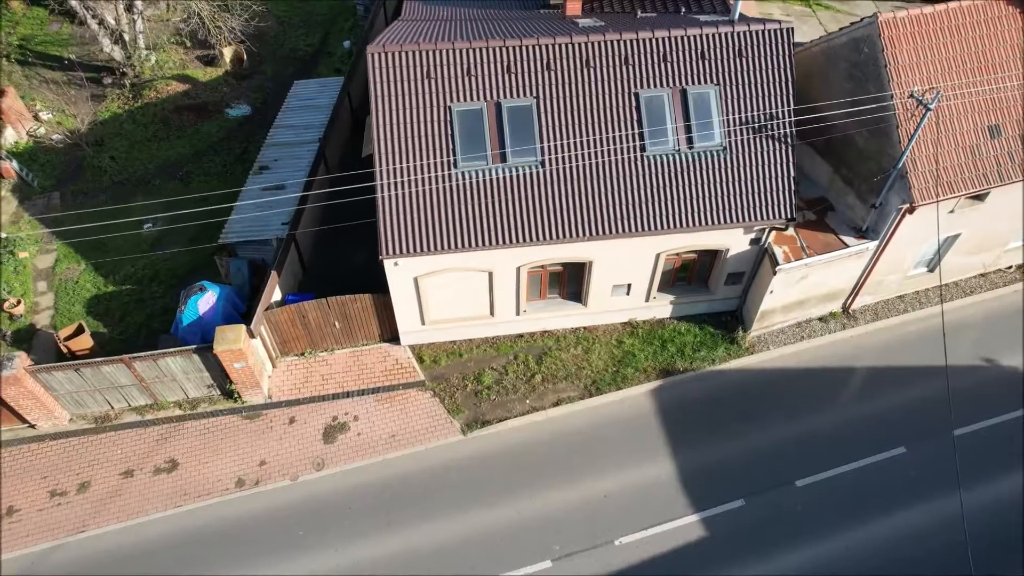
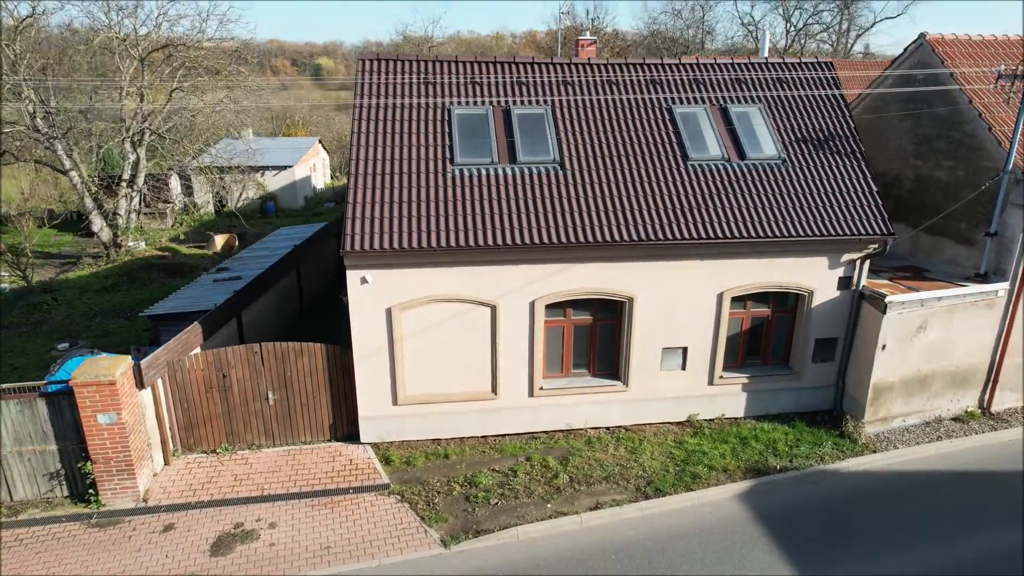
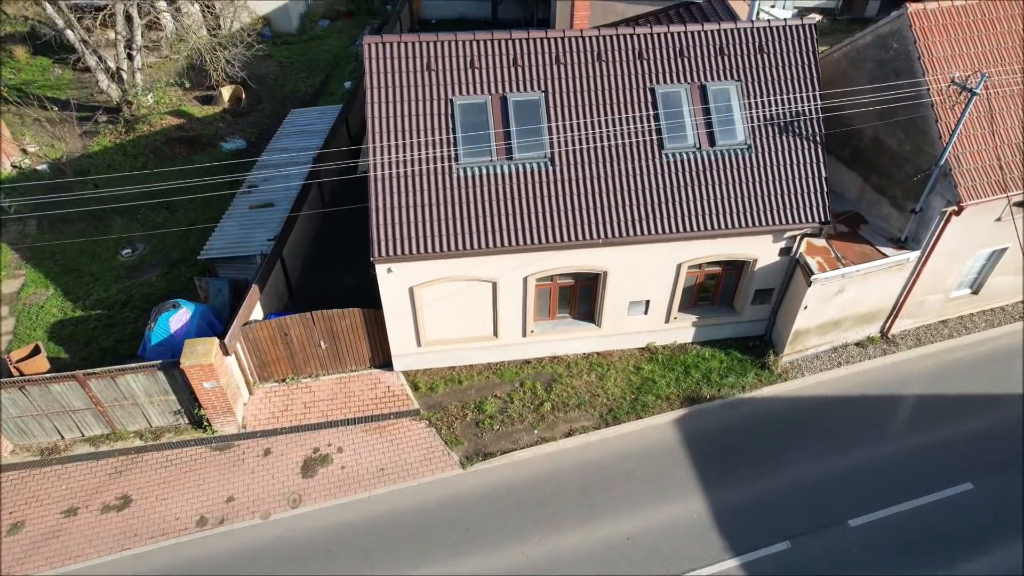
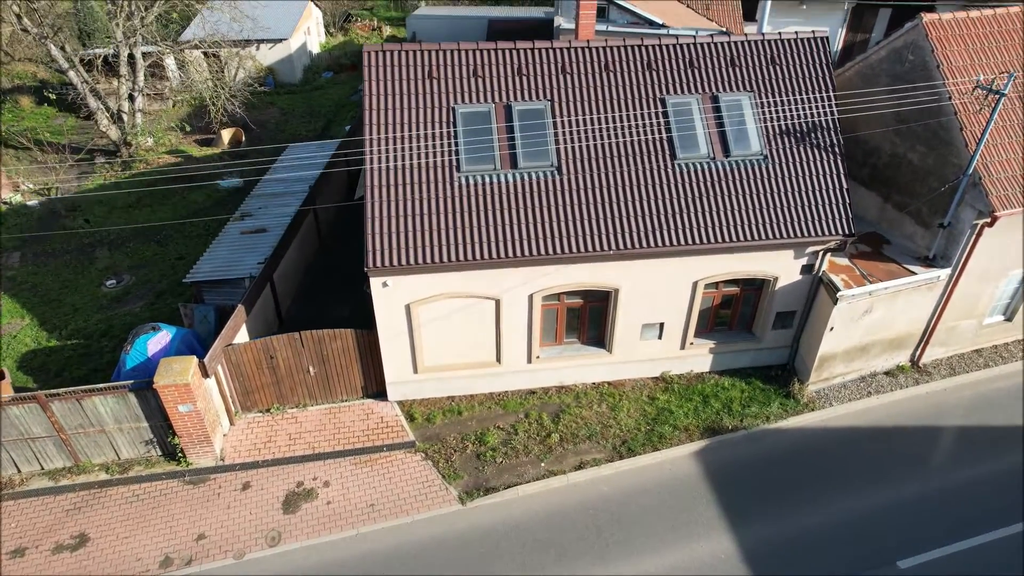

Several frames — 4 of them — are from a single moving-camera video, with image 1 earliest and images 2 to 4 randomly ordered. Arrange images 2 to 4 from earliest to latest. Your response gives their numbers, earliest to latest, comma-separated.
3, 4, 2
